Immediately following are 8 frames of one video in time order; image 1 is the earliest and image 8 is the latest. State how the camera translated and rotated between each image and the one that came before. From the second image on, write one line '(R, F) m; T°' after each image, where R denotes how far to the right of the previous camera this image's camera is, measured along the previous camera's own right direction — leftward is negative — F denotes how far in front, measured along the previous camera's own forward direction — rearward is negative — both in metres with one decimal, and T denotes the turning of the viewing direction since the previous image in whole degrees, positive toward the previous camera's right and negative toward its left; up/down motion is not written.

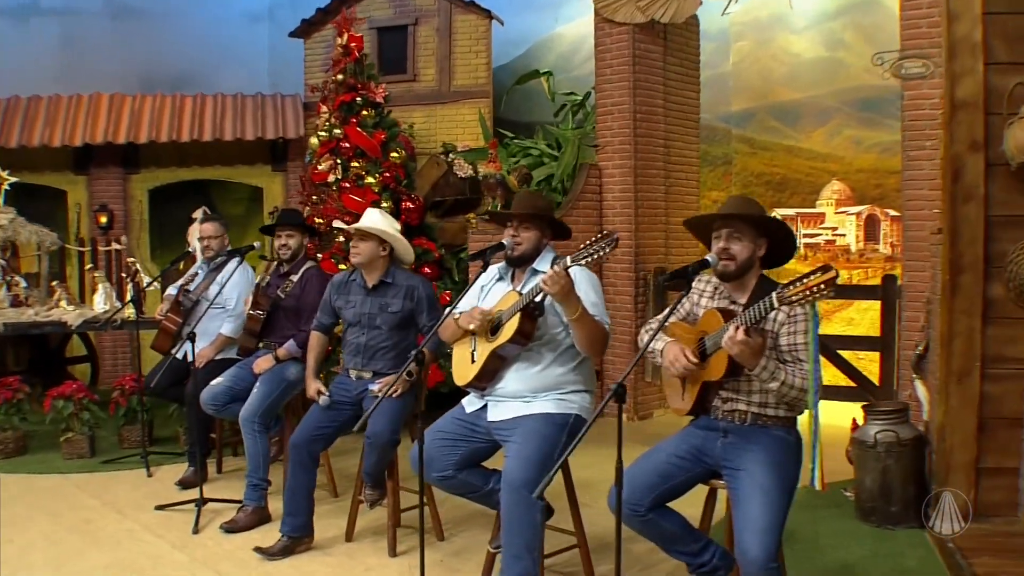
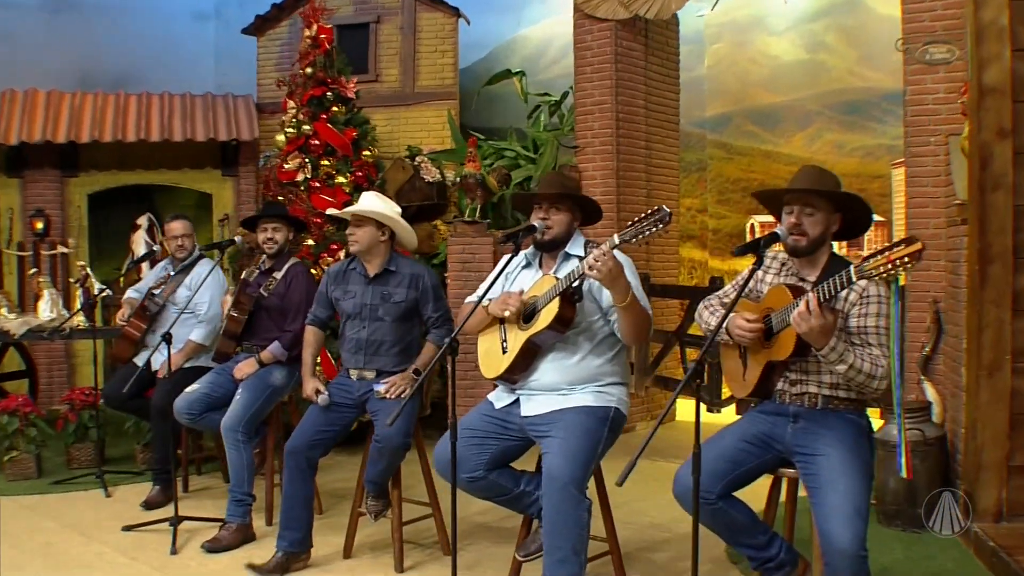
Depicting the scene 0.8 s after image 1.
(-0.4, +0.3) m; +5°
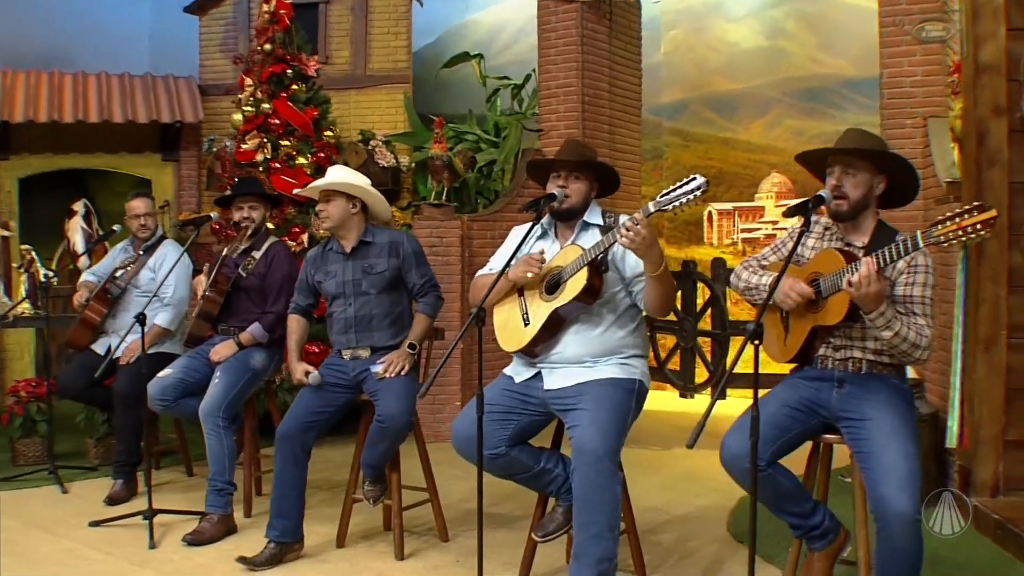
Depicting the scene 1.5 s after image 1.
(-0.4, +0.2) m; +5°
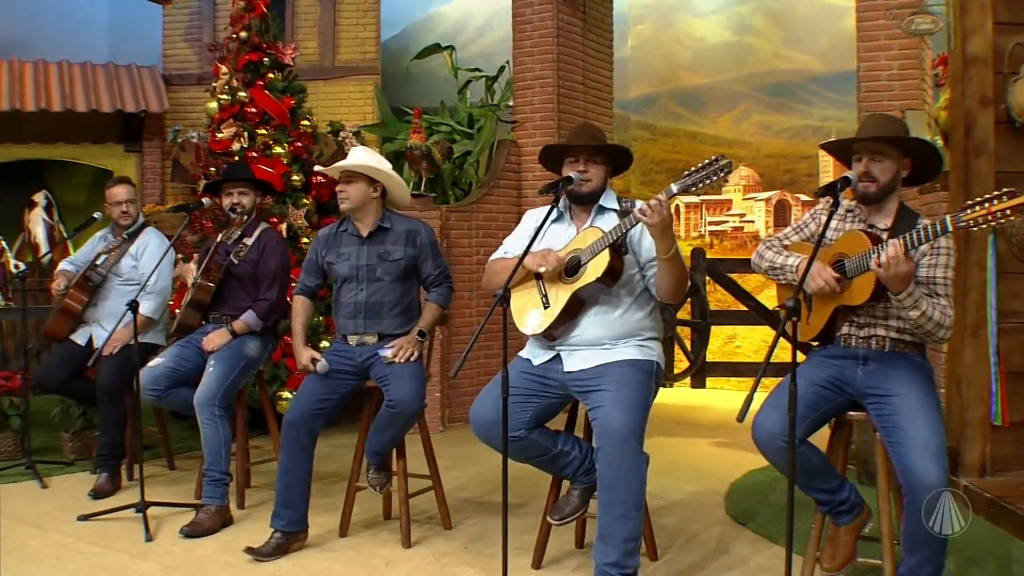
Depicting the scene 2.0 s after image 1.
(-0.3, 0.0) m; +4°
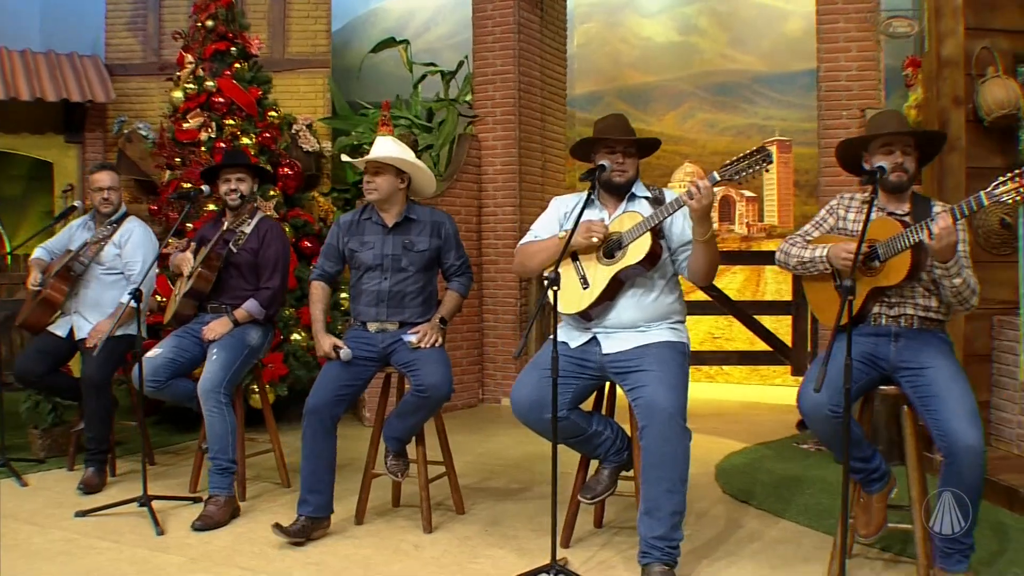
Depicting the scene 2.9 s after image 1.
(-0.5, 0.0) m; +6°
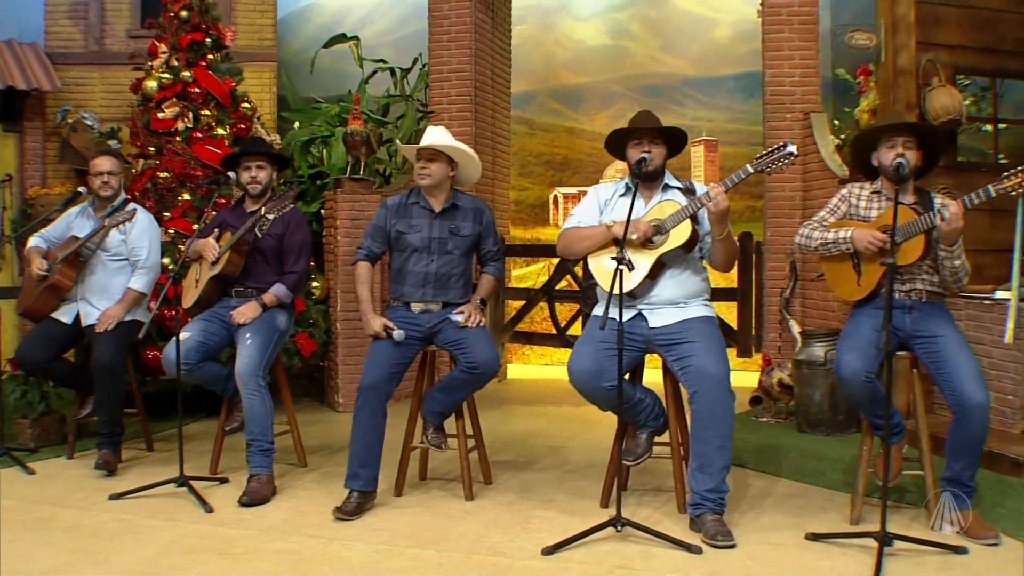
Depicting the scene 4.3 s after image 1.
(-0.8, -0.2) m; +9°
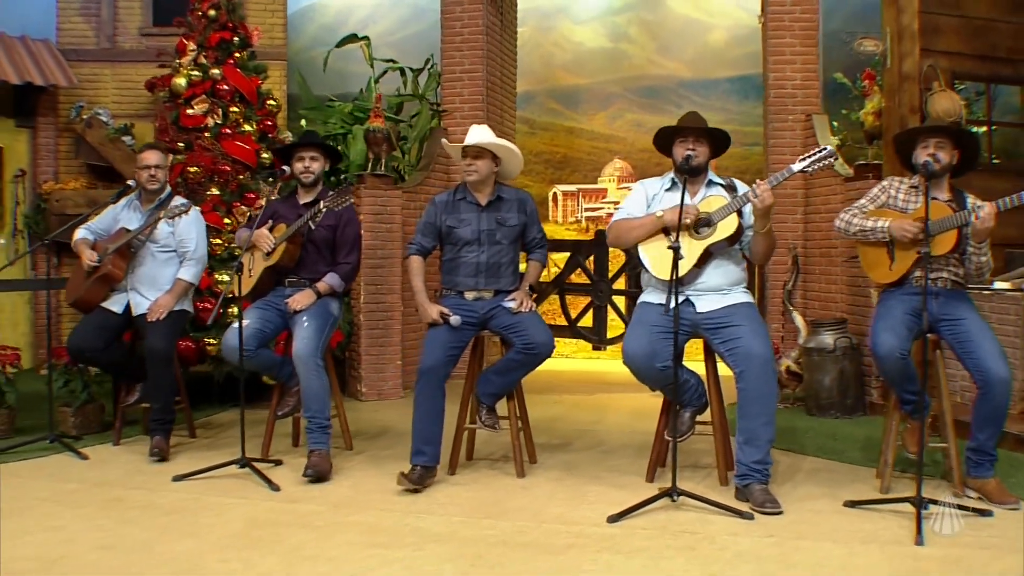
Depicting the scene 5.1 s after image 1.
(-0.4, -0.2) m; +3°
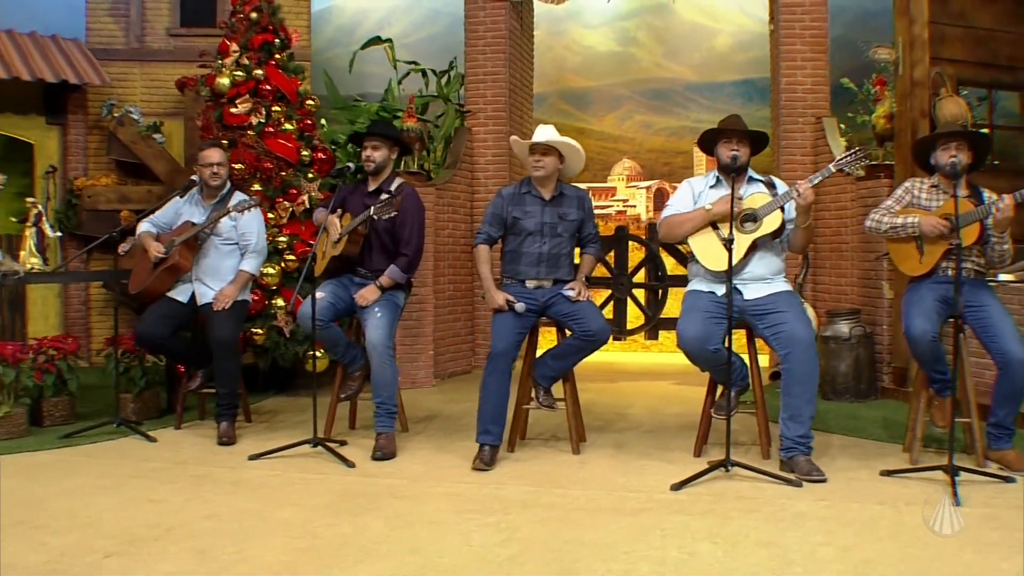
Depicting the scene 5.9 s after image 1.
(-0.4, -0.3) m; +2°
